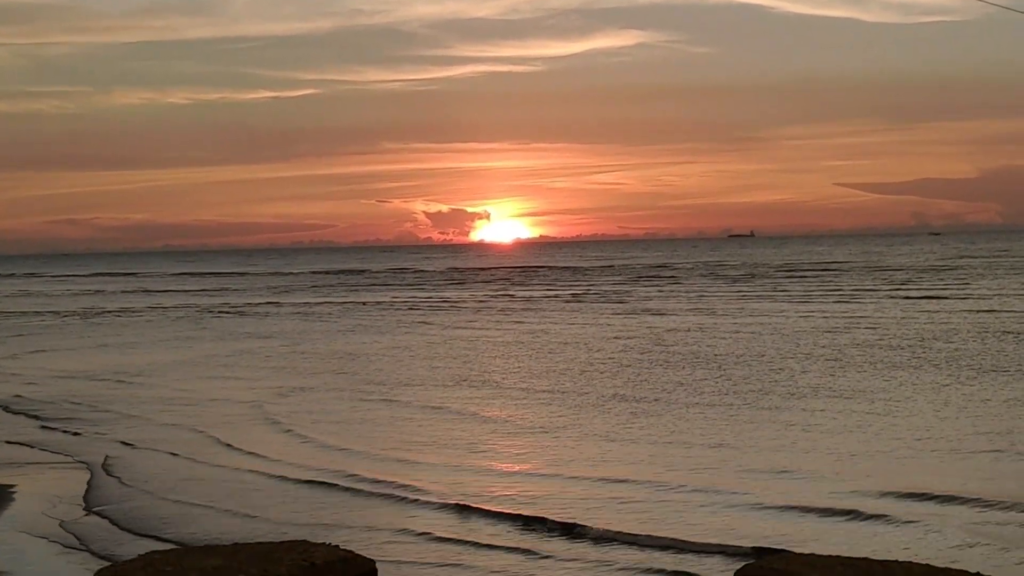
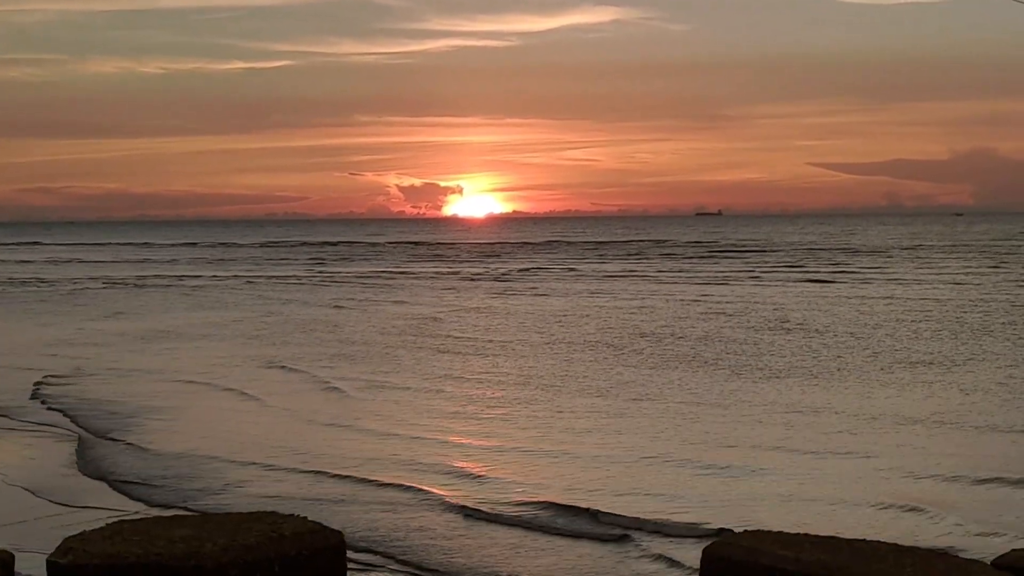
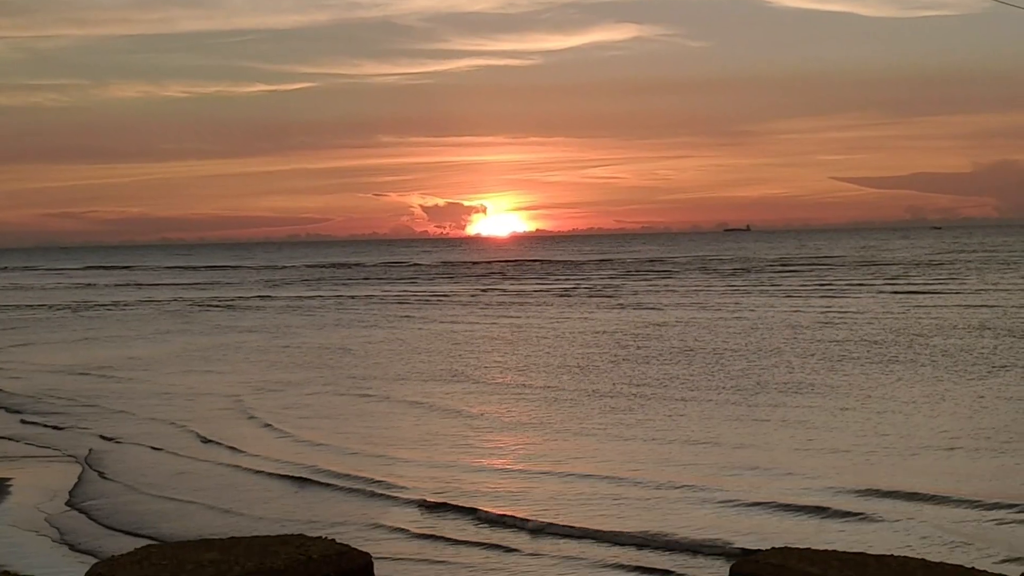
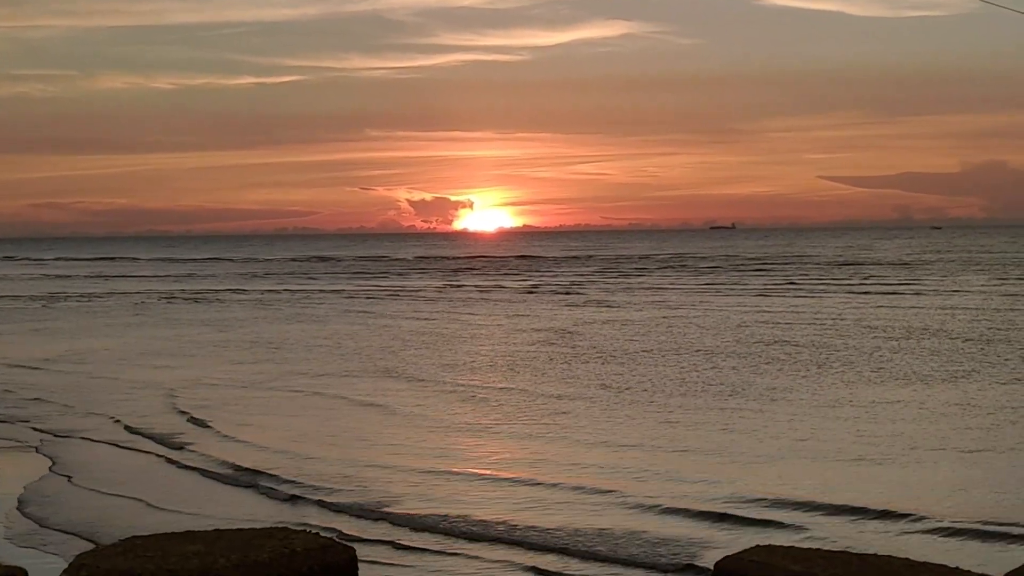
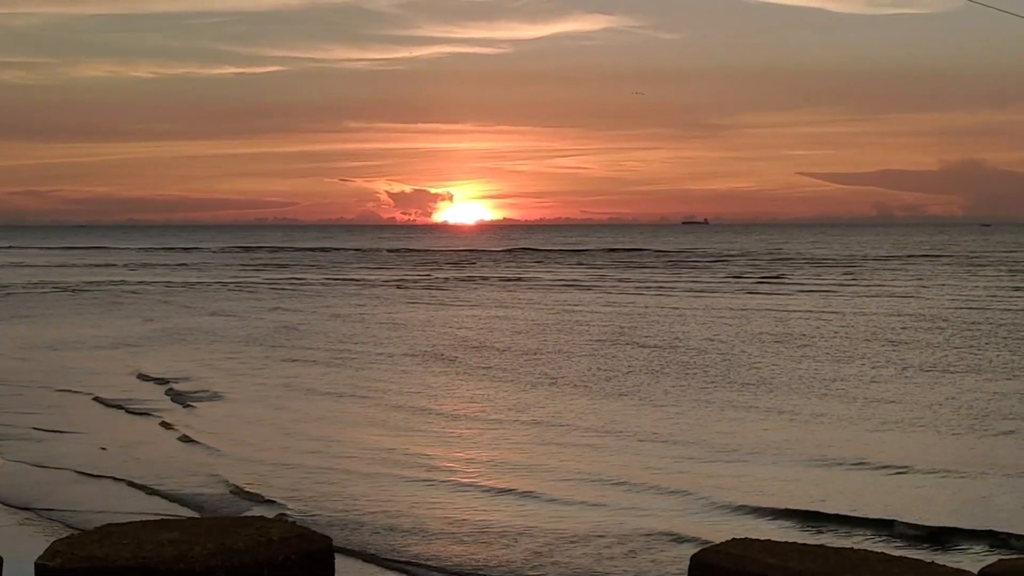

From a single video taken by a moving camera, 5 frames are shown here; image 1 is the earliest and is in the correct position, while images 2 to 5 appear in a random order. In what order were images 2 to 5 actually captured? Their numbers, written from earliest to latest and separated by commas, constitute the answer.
3, 4, 2, 5
